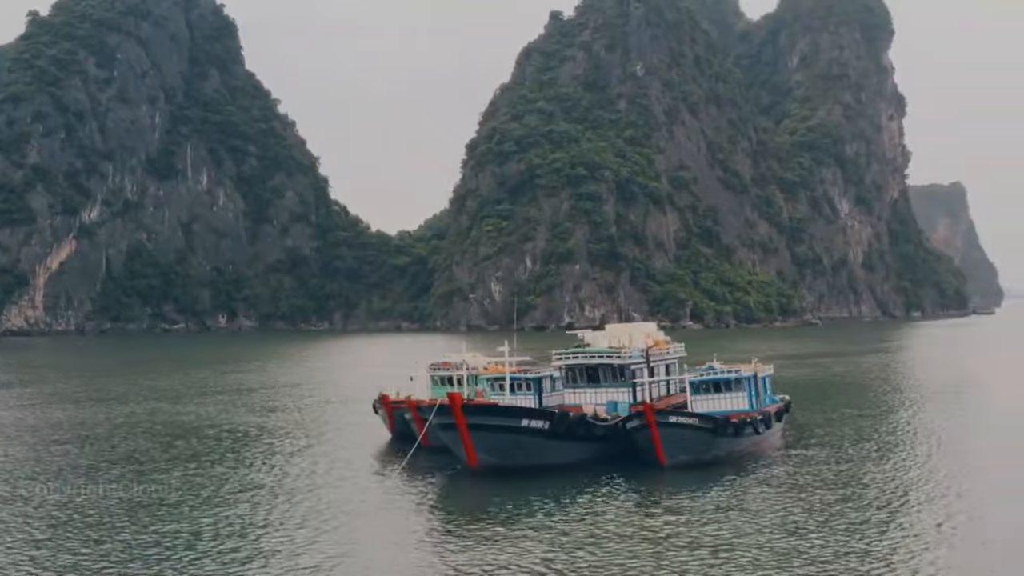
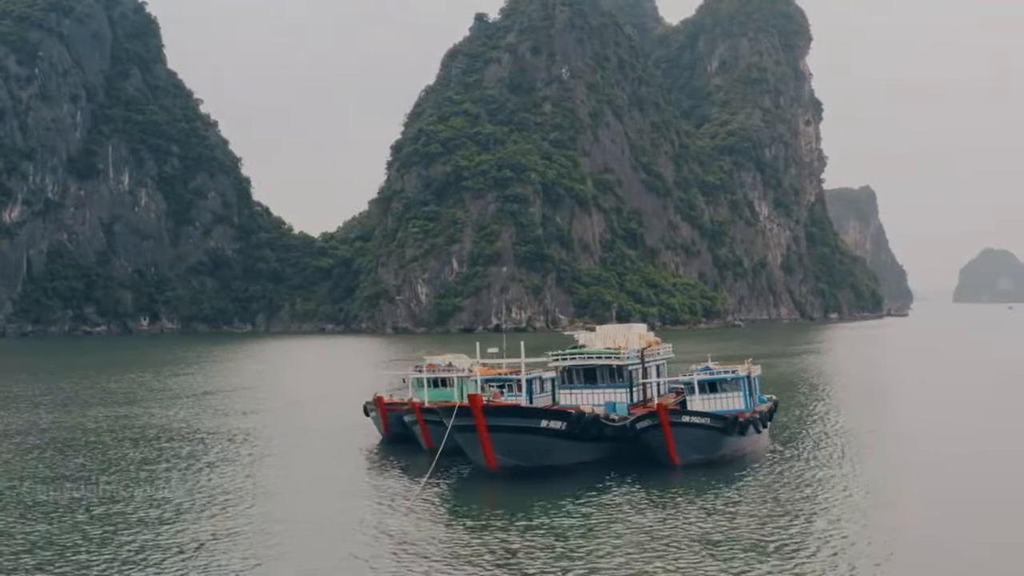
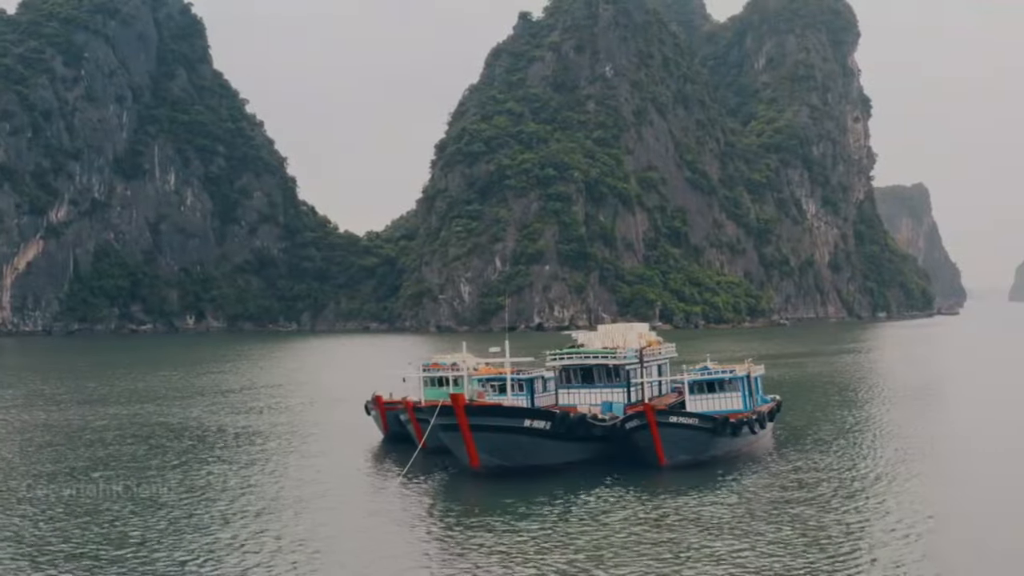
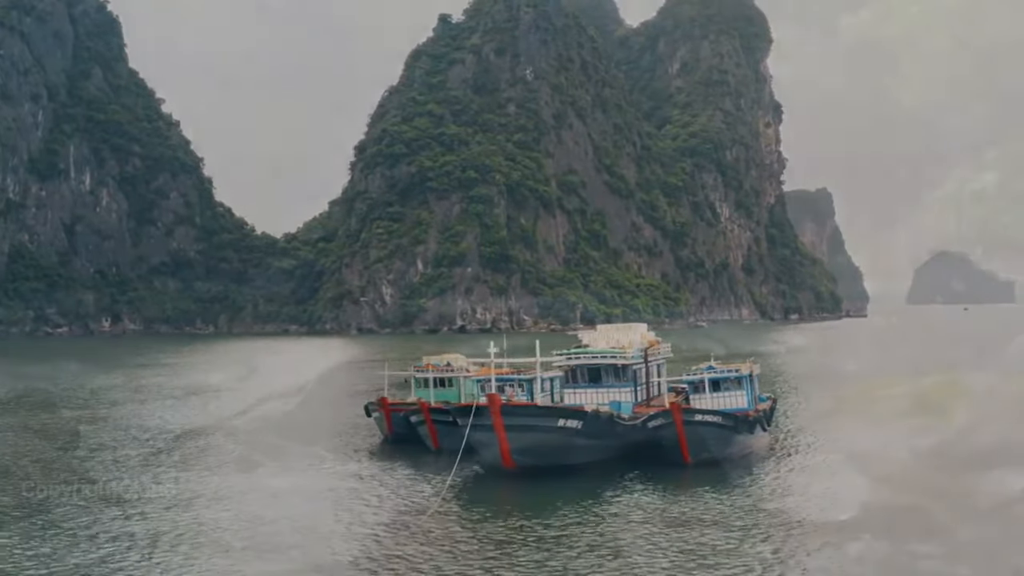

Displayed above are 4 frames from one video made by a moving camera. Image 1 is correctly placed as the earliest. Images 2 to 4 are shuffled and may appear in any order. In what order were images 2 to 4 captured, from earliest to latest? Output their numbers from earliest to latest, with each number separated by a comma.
3, 2, 4
